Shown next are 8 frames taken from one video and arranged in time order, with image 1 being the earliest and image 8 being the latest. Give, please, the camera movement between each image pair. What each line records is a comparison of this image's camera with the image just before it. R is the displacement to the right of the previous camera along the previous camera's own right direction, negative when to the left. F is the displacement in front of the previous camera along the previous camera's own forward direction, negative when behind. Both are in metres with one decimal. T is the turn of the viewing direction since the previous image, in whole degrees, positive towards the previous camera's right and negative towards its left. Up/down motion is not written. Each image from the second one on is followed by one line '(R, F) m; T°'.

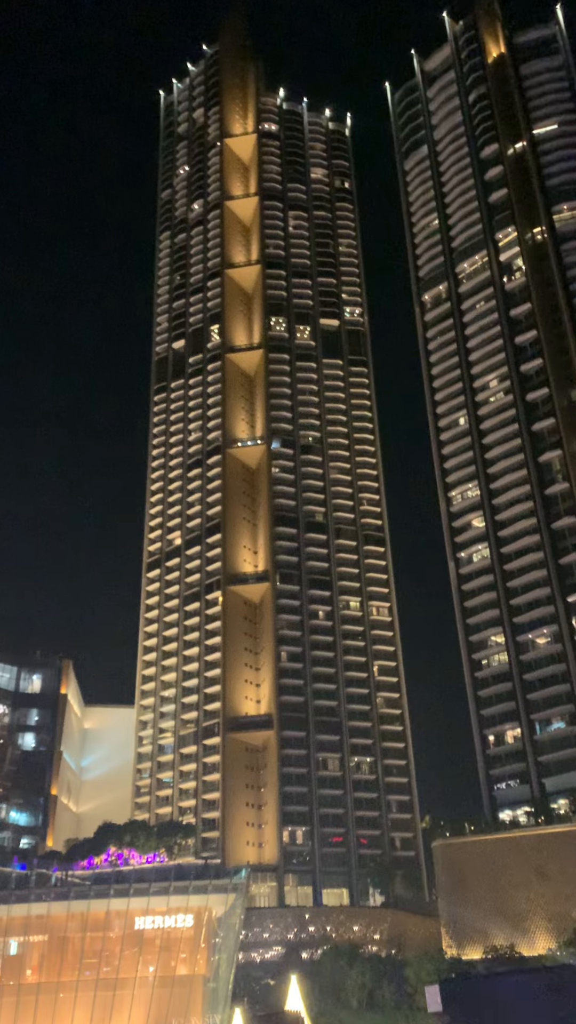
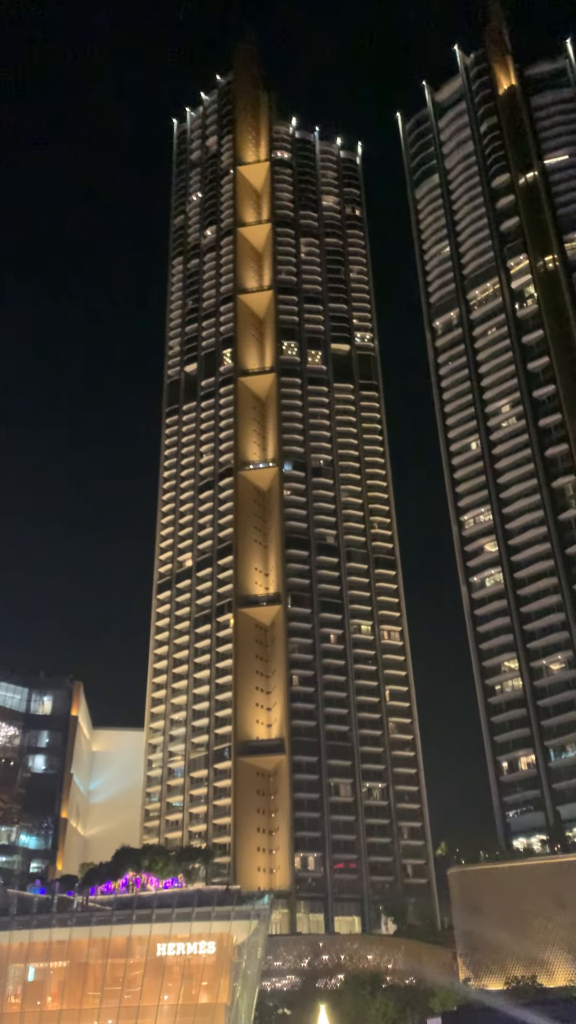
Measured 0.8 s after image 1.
(-1.2, -0.1) m; 0°
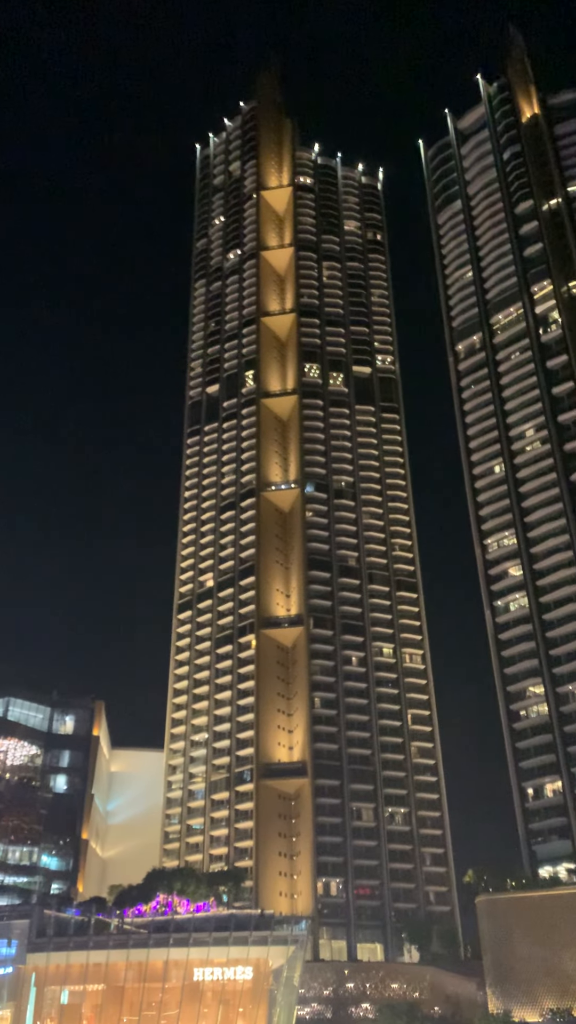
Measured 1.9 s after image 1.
(-1.6, -0.1) m; -1°
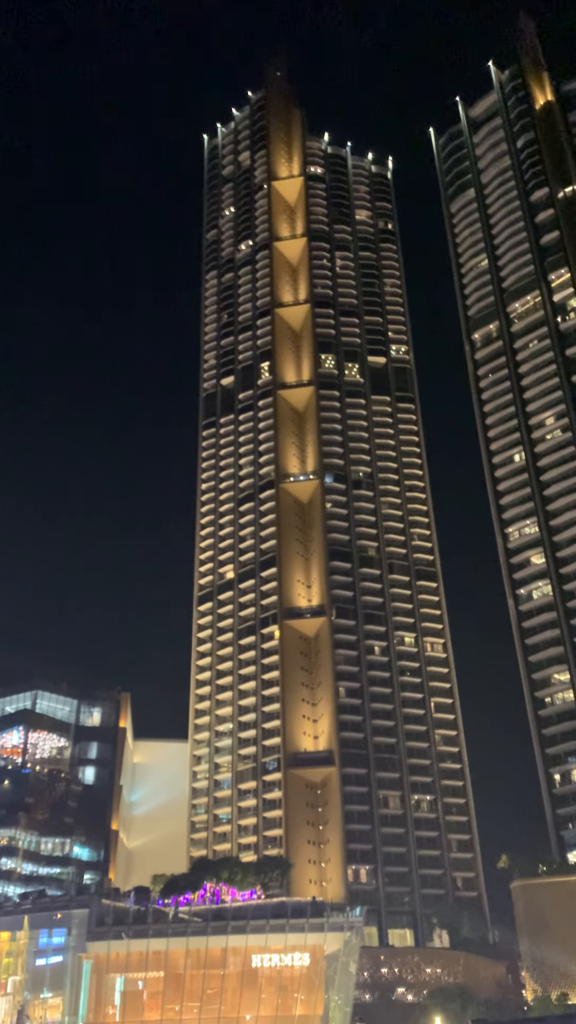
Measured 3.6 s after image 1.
(-2.5, -0.4) m; 0°
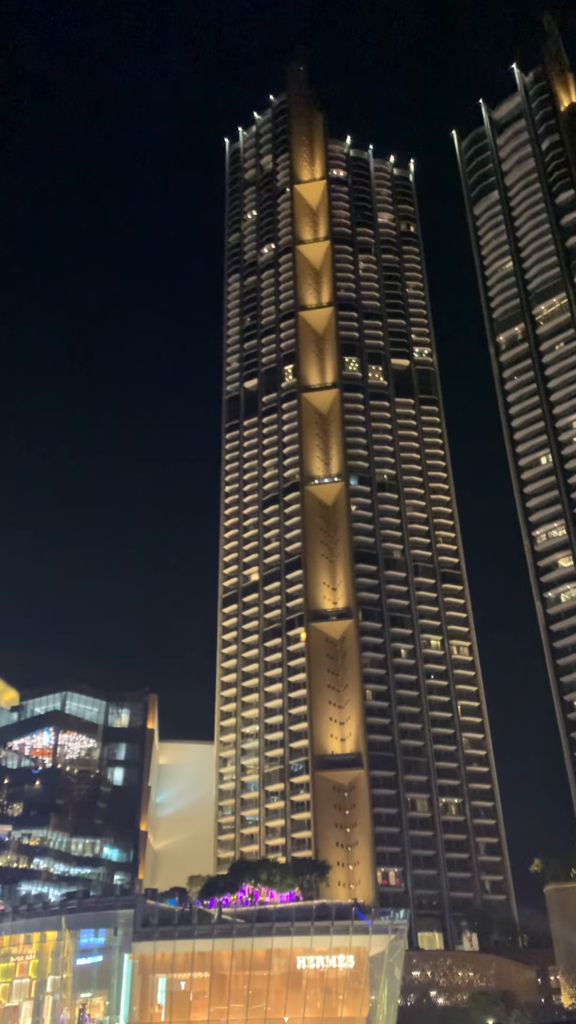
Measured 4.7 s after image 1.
(-1.6, -0.2) m; -1°
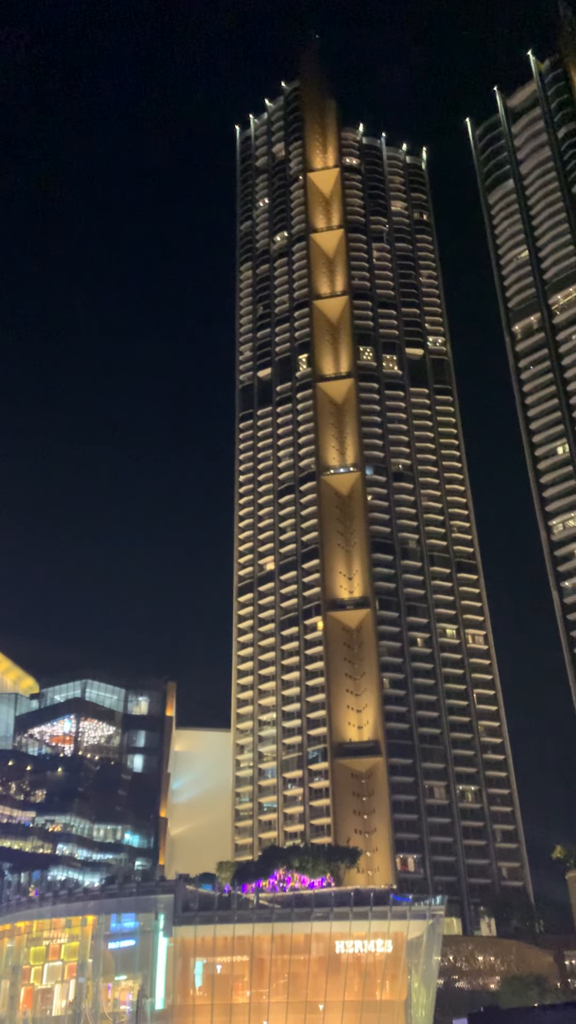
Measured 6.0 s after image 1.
(-2.0, -0.4) m; 0°
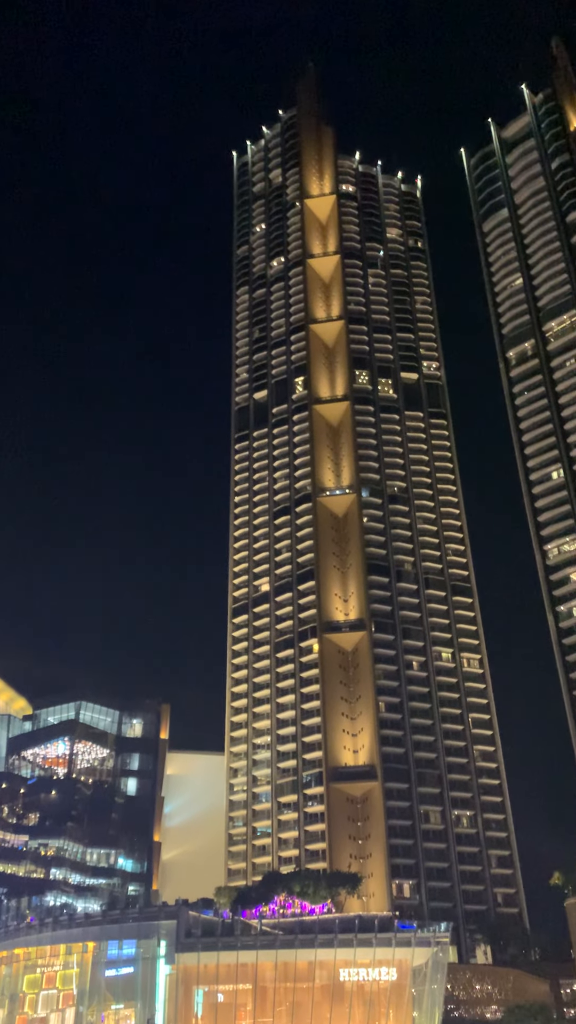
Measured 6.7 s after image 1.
(-1.0, -0.1) m; +1°
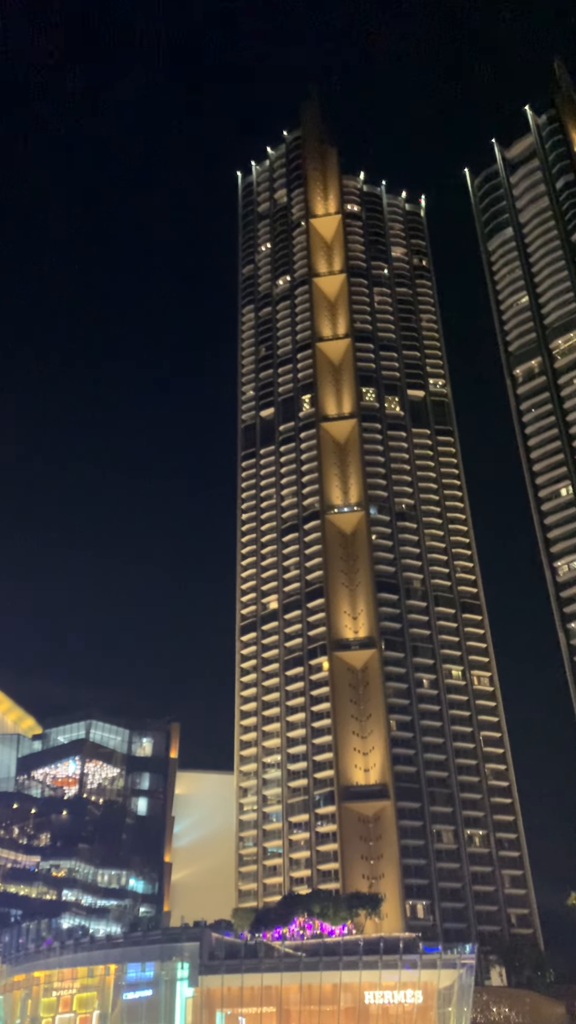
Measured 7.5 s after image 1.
(-1.2, +0.1) m; 0°
